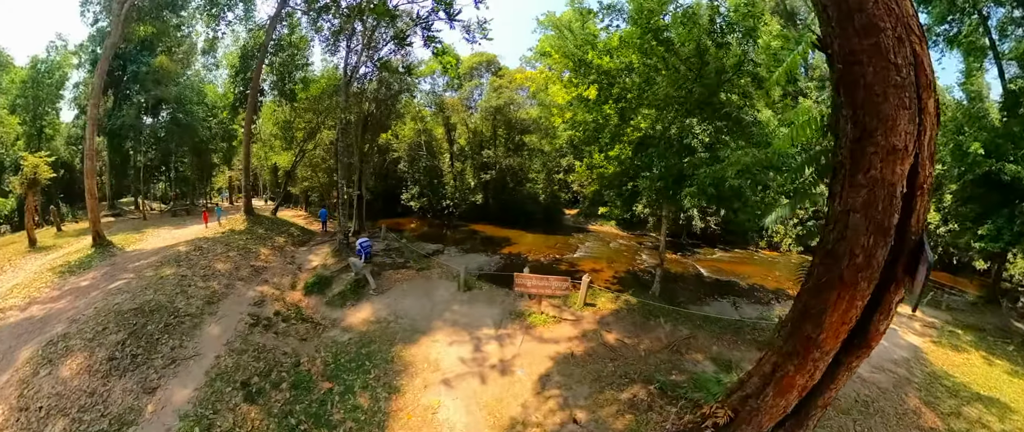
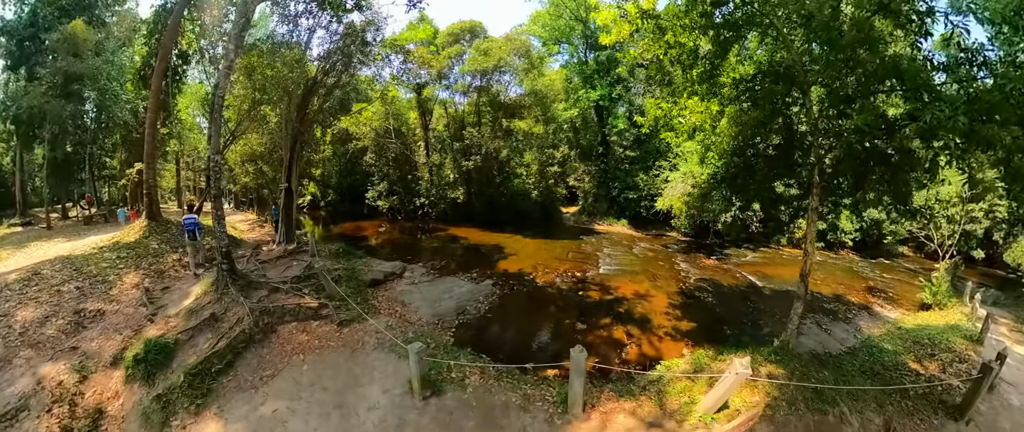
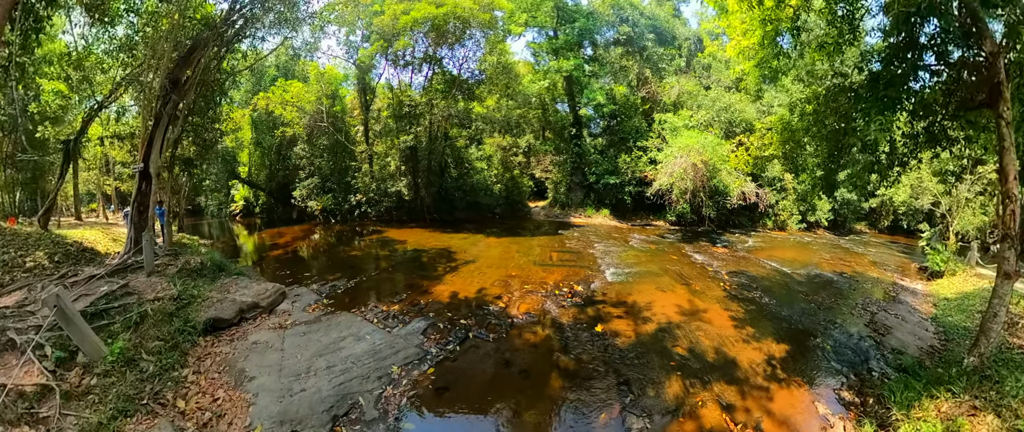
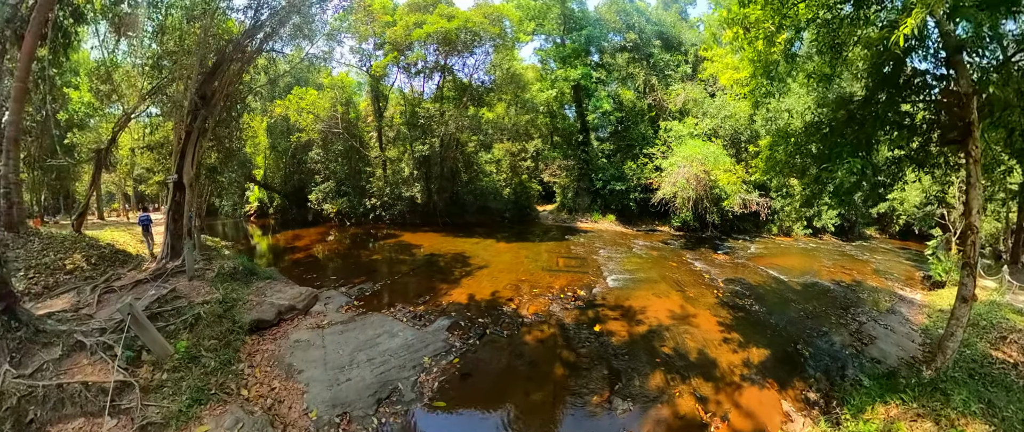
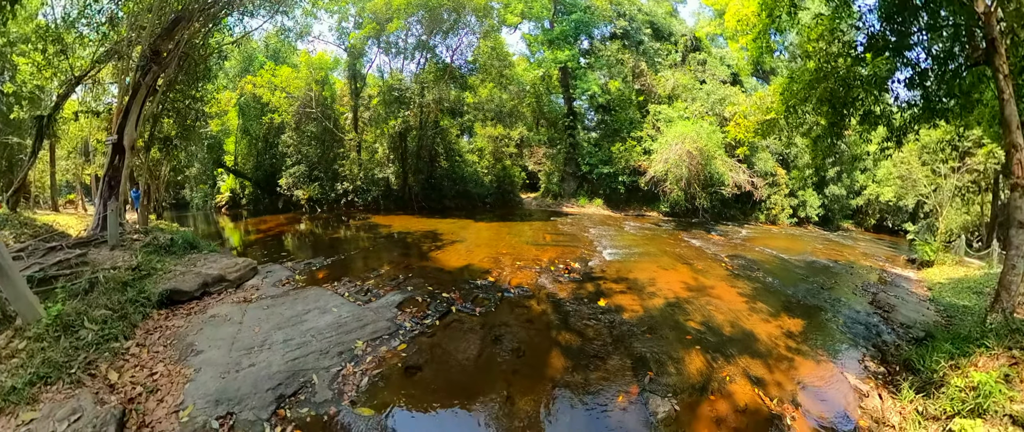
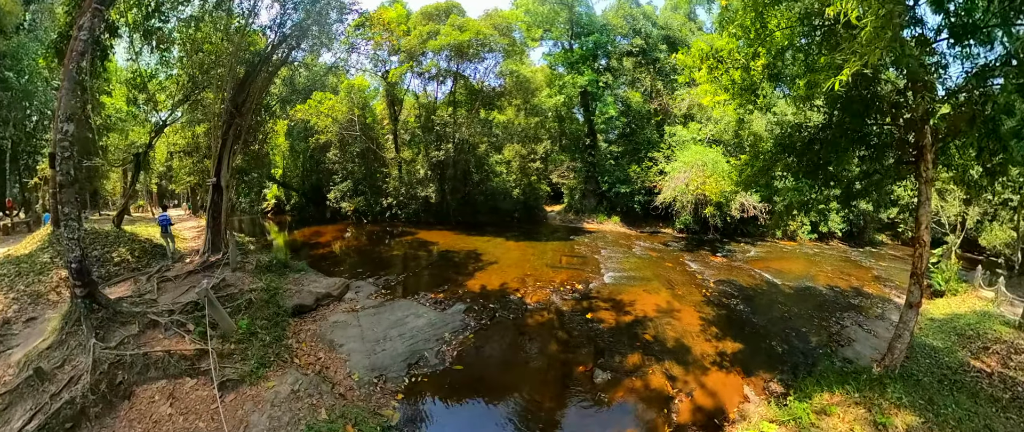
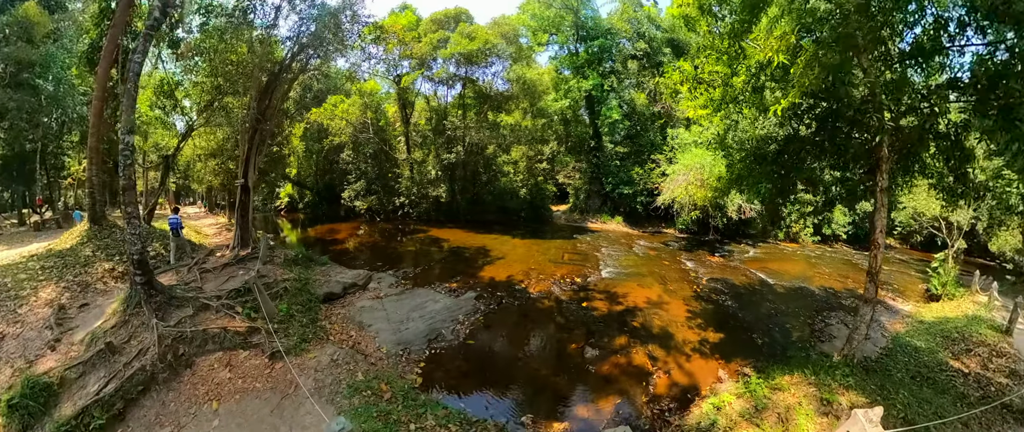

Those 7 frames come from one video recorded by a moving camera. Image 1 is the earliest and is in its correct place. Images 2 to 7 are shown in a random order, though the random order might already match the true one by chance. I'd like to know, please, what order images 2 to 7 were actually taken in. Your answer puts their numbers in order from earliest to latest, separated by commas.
2, 7, 6, 4, 3, 5
